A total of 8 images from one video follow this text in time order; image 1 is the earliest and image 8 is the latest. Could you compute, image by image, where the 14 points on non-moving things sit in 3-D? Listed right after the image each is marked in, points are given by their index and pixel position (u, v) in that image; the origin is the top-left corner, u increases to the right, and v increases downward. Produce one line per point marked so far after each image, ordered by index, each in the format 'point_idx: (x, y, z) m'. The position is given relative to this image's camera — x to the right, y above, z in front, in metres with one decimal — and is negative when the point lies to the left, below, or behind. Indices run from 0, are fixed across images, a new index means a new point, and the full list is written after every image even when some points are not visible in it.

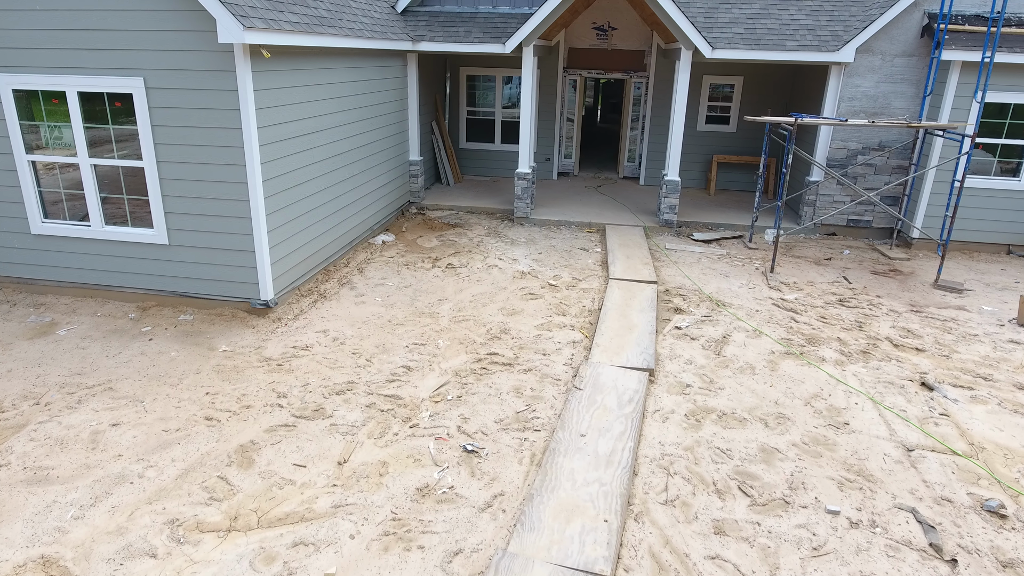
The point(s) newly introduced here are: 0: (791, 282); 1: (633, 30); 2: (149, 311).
0: (+5.3, +0.1, +9.0) m
1: (+3.5, +7.5, +13.7) m
2: (-5.7, -0.4, +7.4) m
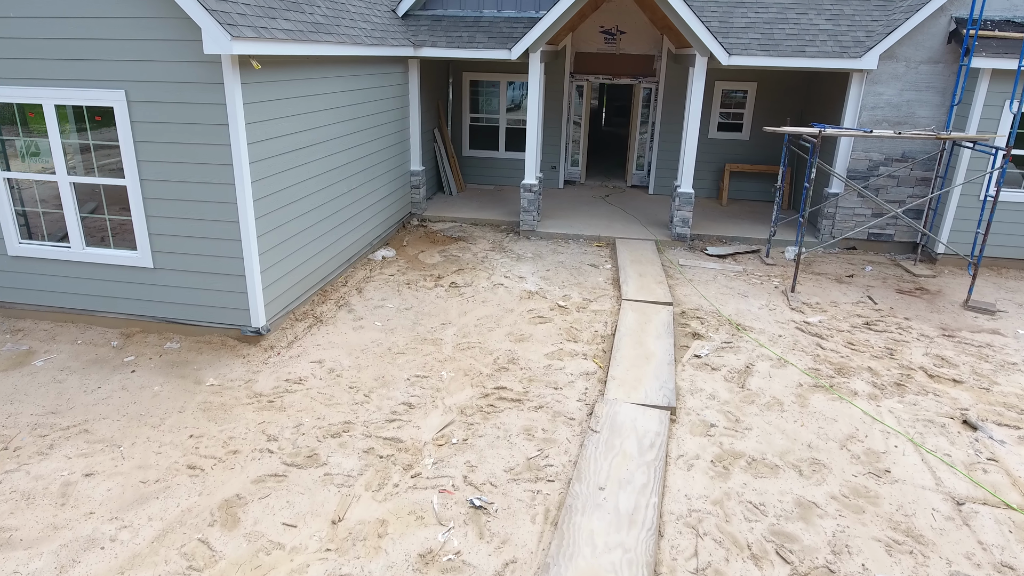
0: (+5.5, -0.3, +8.6) m
1: (+3.6, +7.2, +13.2) m
2: (-5.6, -0.7, +7.0) m
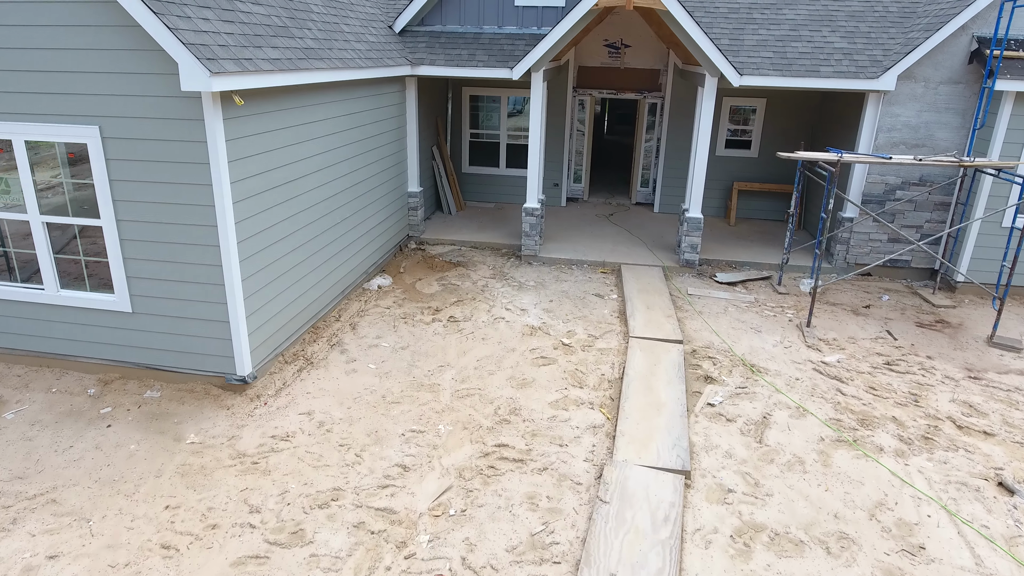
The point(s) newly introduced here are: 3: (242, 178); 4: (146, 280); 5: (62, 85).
0: (+5.5, -0.9, +8.2) m
1: (+3.7, +6.6, +12.8) m
2: (-5.6, -1.4, +6.6) m
3: (-3.5, +1.4, +6.1) m
4: (-4.8, +0.1, +6.2) m
5: (-5.4, +2.4, +5.6) m
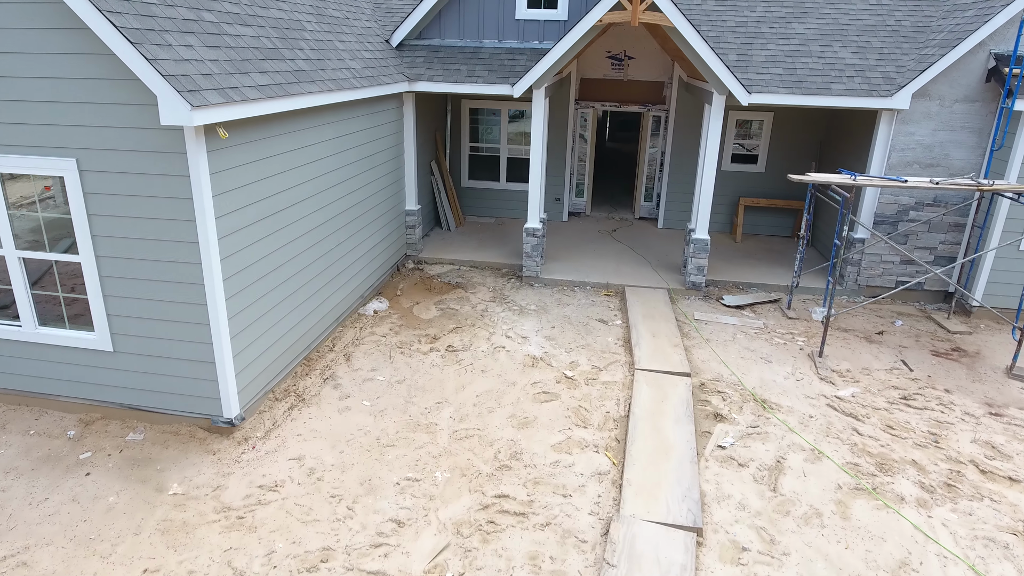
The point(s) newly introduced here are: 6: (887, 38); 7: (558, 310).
0: (+5.5, -1.4, +7.8) m
1: (+3.7, +6.1, +12.5) m
2: (-5.6, -1.8, +6.3) m
3: (-3.5, +0.9, +5.7) m
4: (-4.8, -0.4, +5.9) m
5: (-5.4, +1.9, +5.3) m
6: (+7.8, +5.2, +9.7) m
7: (+0.9, -0.4, +9.3) m
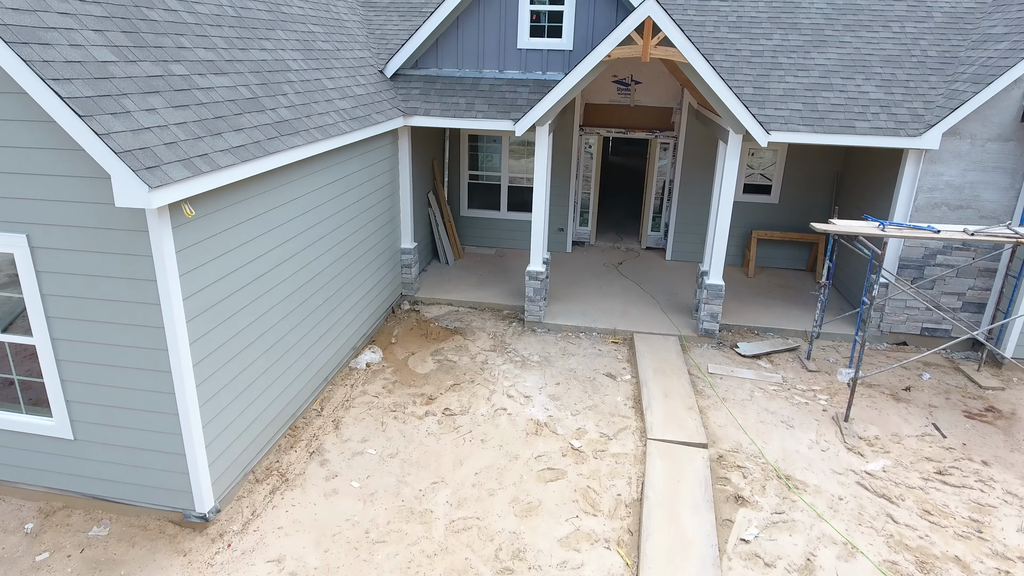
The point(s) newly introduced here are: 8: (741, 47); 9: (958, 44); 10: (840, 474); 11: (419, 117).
0: (+5.5, -2.3, +7.3) m
1: (+3.7, +5.2, +11.9) m
2: (-5.5, -2.8, +5.7) m
3: (-3.4, 0.0, +5.2) m
4: (-4.8, -1.3, +5.3) m
5: (-5.3, +1.0, +4.7) m
6: (+7.8, +4.2, +9.1) m
7: (+0.9, -1.4, +8.7) m
8: (+4.7, +5.0, +9.7) m
9: (+8.9, +4.9, +9.4) m
10: (+4.6, -2.6, +6.7) m
11: (-1.8, +3.3, +9.2) m
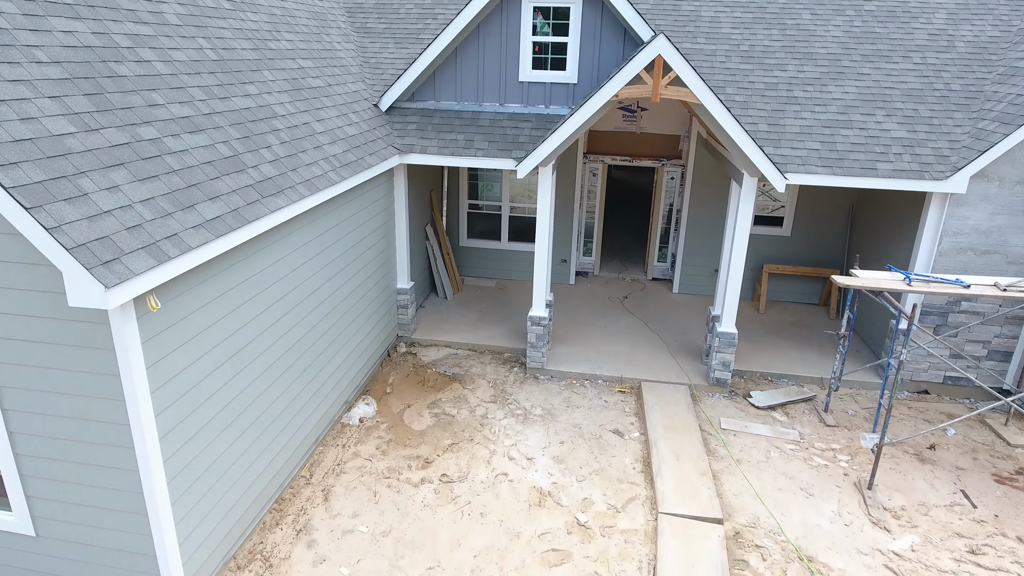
0: (+5.6, -3.2, +6.8) m
1: (+3.7, +4.3, +11.4) m
2: (-5.5, -3.6, +5.2) m
3: (-3.4, -0.9, +4.7) m
4: (-4.8, -2.2, +4.9) m
5: (-5.3, +0.1, +4.3) m
6: (+7.8, +3.3, +8.7) m
7: (+1.0, -2.2, +8.3) m
8: (+4.7, +4.1, +9.2) m
9: (+8.9, +4.0, +8.9) m
10: (+4.7, -3.5, +6.2) m
11: (-1.8, +2.5, +8.7) m
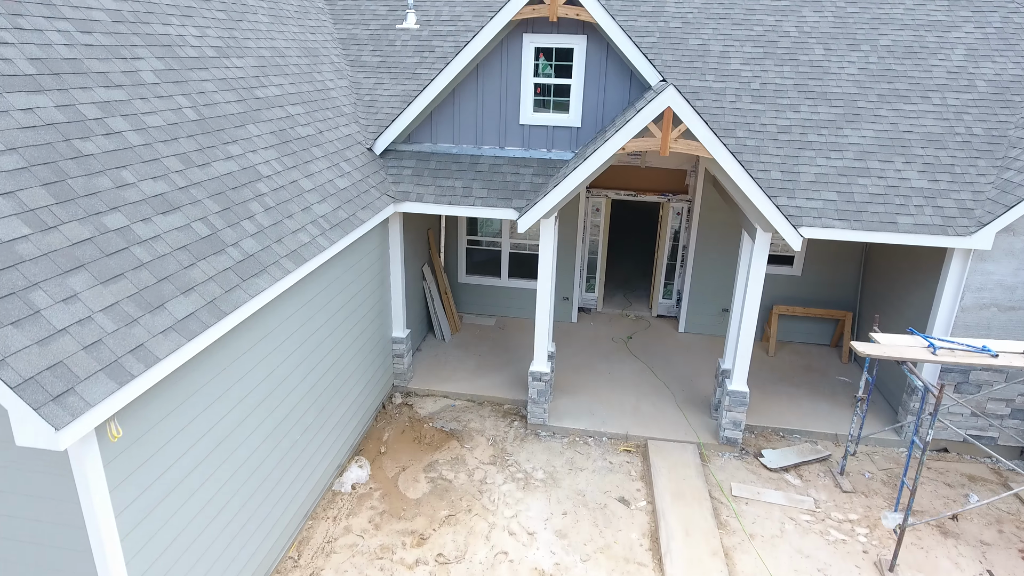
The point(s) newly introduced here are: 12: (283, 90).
0: (+5.6, -4.1, +6.4) m
1: (+3.8, +3.3, +11.0) m
2: (-5.5, -4.6, +4.8) m
3: (-3.4, -1.9, +4.3) m
4: (-4.8, -3.2, +4.5) m
5: (-5.3, -0.8, +3.9) m
6: (+7.8, +2.4, +8.2) m
7: (+1.0, -3.2, +7.9) m
8: (+4.7, +3.1, +8.8) m
9: (+8.9, +3.0, +8.5) m
10: (+4.7, -4.5, +5.8) m
11: (-1.8, +1.5, +8.3) m
12: (-3.8, +3.3, +7.9) m
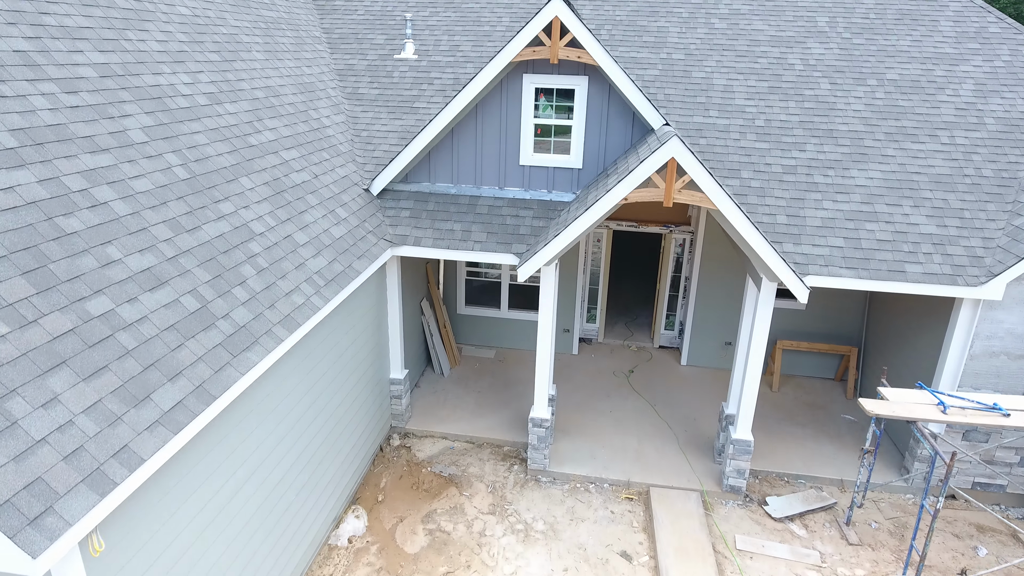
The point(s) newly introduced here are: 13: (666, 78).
0: (+5.6, -4.9, +6.3) m
1: (+3.7, +2.6, +10.8) m
2: (-5.5, -5.4, +4.7) m
3: (-3.4, -2.7, +4.1) m
4: (-4.8, -4.0, +4.3) m
5: (-5.3, -1.6, +3.7) m
6: (+7.8, +1.6, +8.1) m
7: (+1.0, -4.0, +7.7) m
8: (+4.7, +2.3, +8.6) m
9: (+8.9, +2.2, +8.3) m
10: (+4.7, -5.3, +5.7) m
11: (-1.8, +0.7, +8.1) m
12: (-3.8, +2.5, +7.7) m
13: (+3.1, +4.2, +9.5) m
